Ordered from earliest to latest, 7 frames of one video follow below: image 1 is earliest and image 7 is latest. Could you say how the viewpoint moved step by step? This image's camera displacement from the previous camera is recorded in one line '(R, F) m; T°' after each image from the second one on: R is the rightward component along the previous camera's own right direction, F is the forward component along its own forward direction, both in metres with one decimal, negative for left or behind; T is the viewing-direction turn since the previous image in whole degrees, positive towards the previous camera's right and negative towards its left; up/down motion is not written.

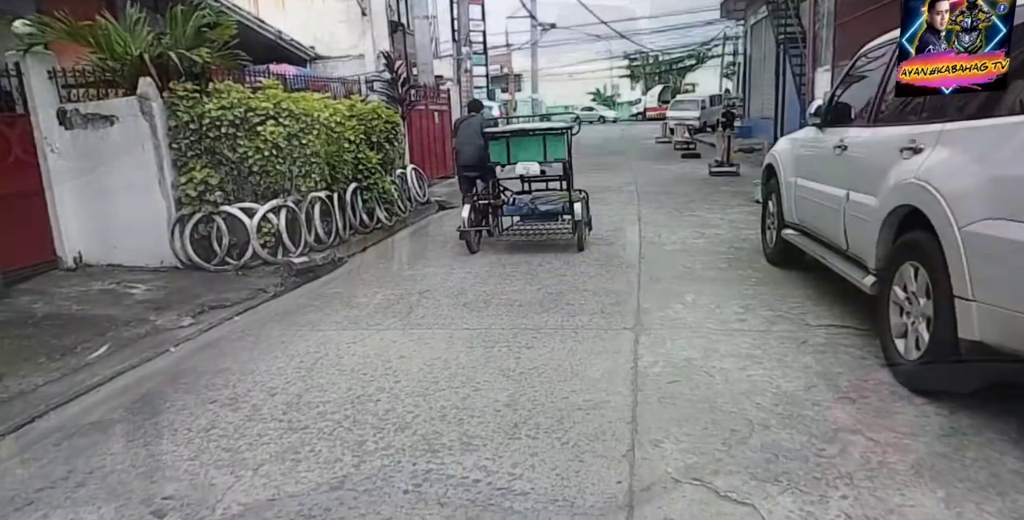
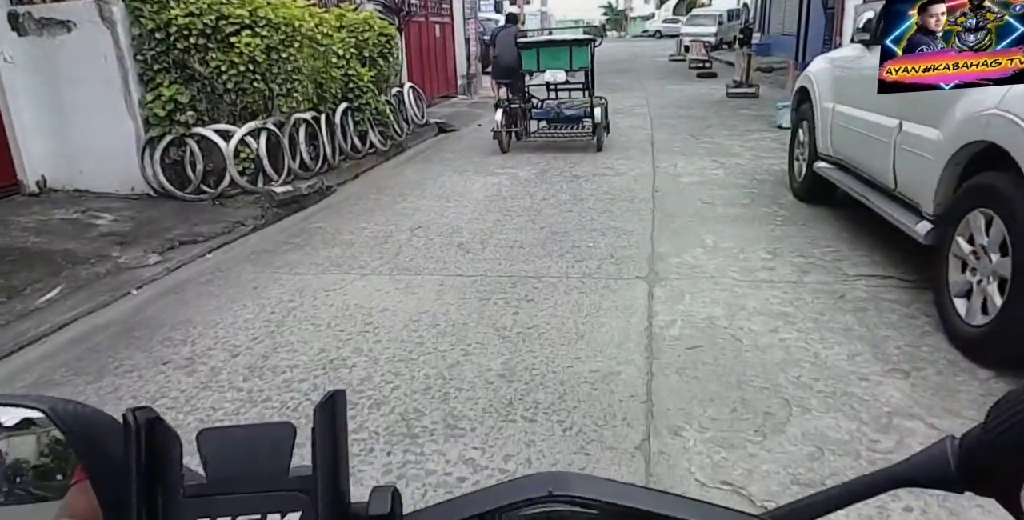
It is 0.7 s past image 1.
(0.0, +0.6) m; 0°
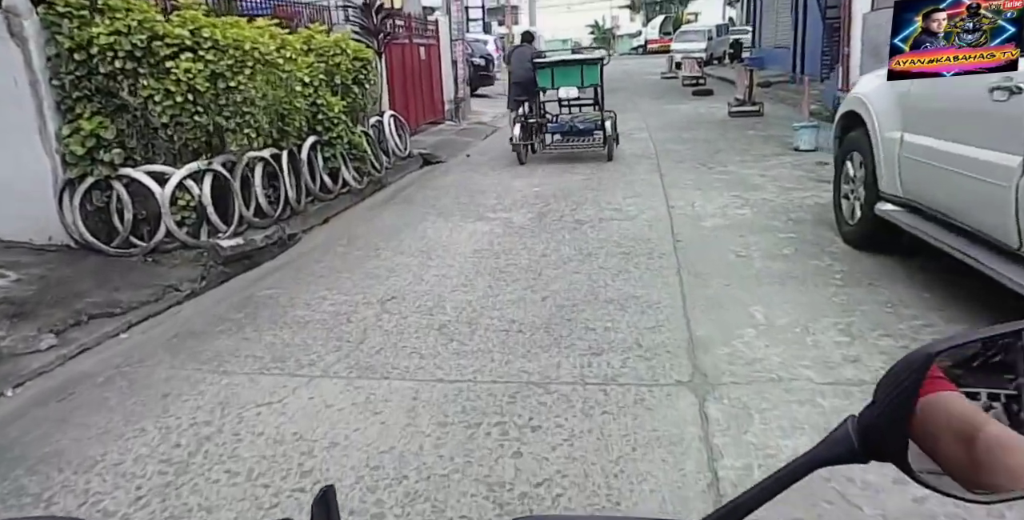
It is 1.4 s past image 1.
(0.0, +1.1) m; +1°
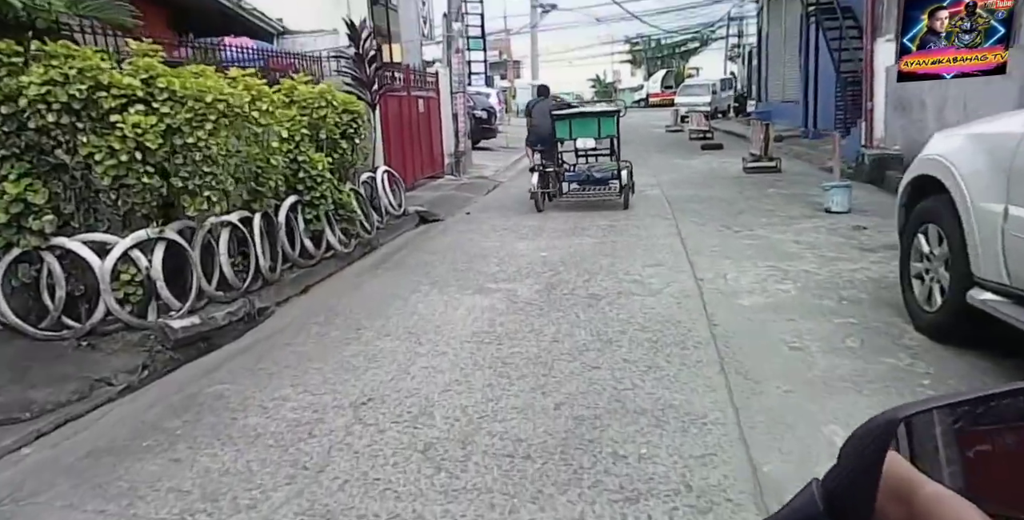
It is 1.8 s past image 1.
(0.0, +0.8) m; 0°
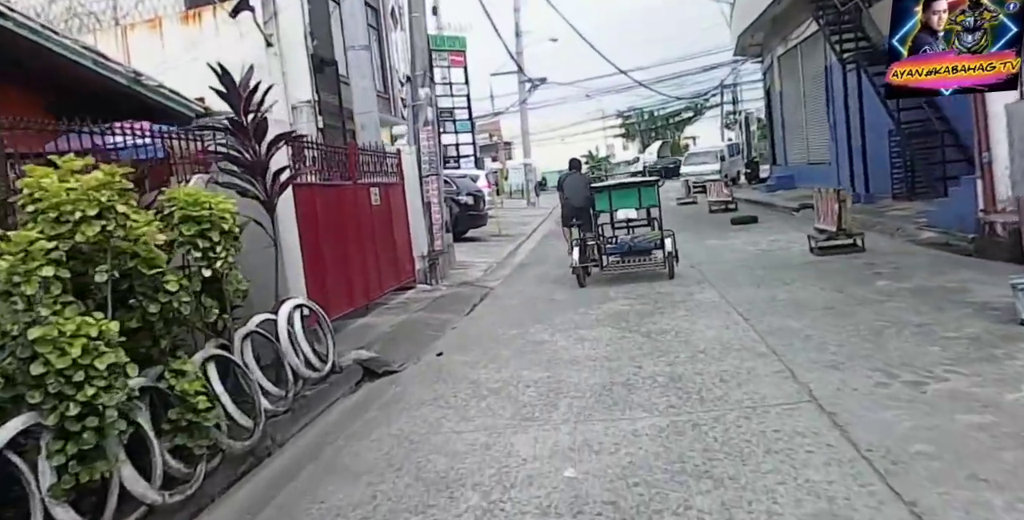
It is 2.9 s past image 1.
(+0.1, +3.3) m; 0°
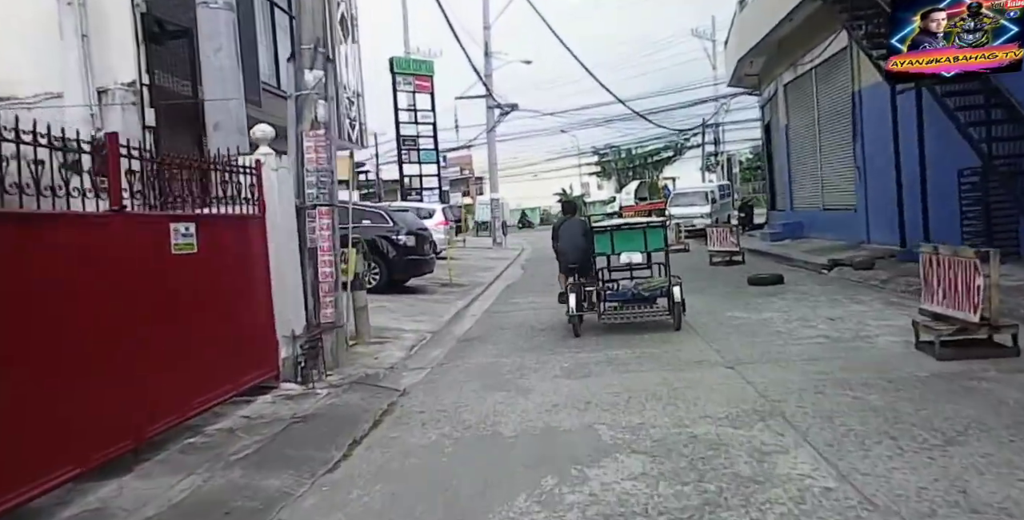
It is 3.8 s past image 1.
(+0.4, +3.9) m; +2°
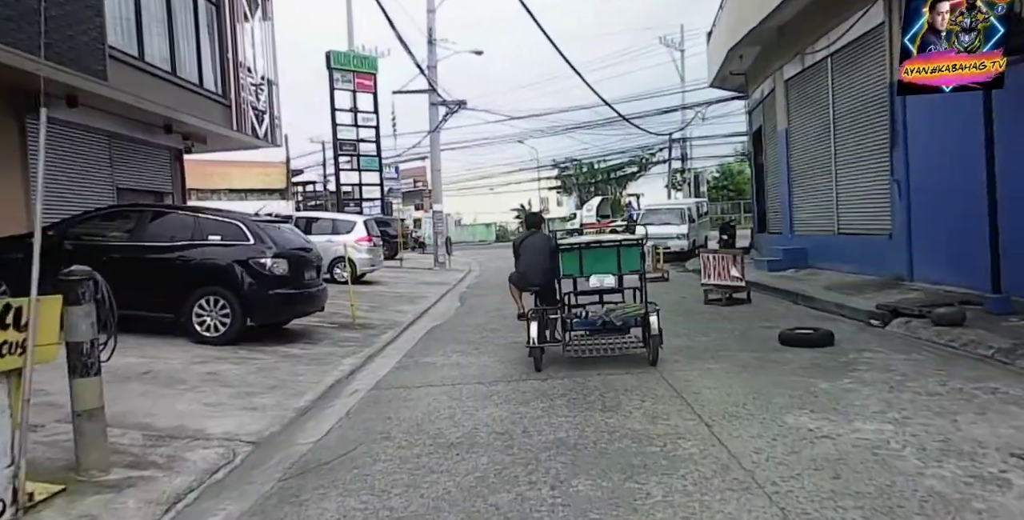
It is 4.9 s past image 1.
(+0.5, +4.2) m; +3°
